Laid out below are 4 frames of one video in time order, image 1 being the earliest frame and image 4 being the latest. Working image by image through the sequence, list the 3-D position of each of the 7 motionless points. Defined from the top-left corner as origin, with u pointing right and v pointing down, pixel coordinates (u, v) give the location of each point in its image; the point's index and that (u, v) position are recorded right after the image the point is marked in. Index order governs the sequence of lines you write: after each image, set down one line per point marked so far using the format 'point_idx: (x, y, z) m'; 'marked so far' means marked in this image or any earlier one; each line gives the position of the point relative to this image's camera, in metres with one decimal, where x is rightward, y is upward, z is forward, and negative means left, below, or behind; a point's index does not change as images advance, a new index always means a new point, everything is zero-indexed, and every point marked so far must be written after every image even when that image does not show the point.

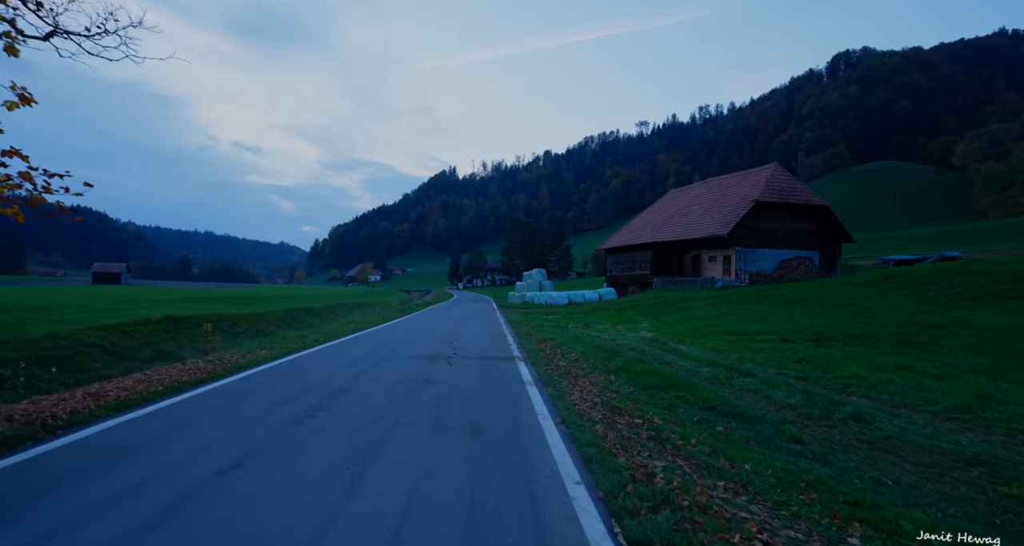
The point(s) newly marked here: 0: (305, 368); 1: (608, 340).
0: (-4.4, -2.0, +9.4) m
1: (+3.7, -2.6, +16.8) m
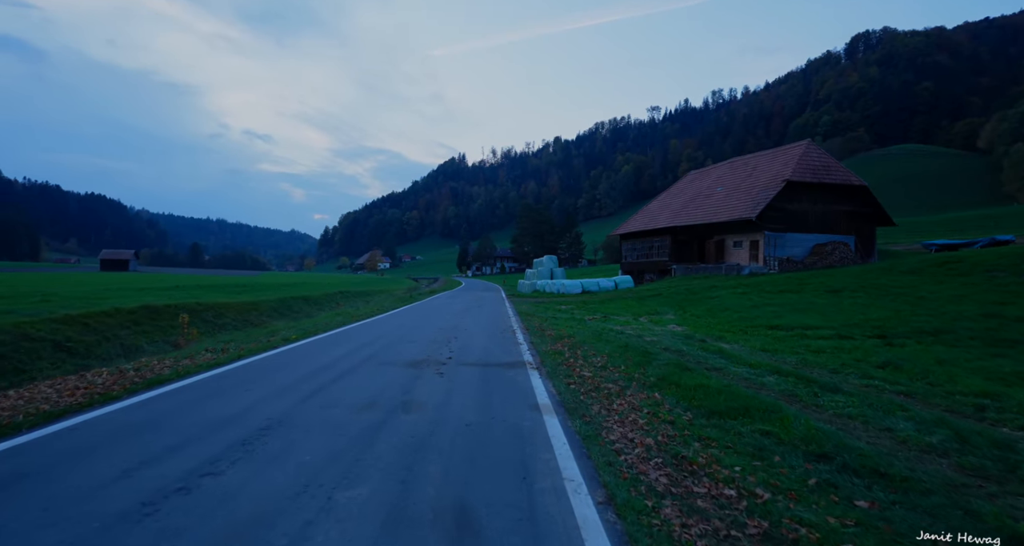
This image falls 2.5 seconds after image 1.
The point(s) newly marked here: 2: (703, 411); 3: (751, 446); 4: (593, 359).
0: (-4.2, -1.7, +7.1) m
1: (+4.0, -2.1, +14.3) m
2: (+2.8, -2.0, +6.3) m
3: (+2.8, -2.0, +5.0) m
4: (+1.9, -2.0, +9.9) m
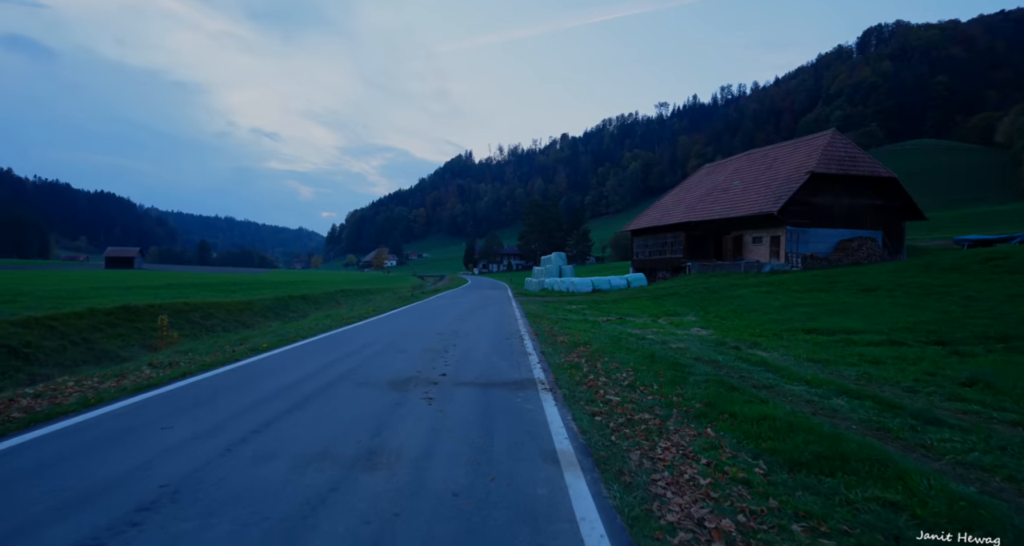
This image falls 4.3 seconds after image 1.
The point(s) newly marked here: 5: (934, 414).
0: (-4.1, -1.7, +5.5) m
1: (+4.2, -2.0, +12.6) m
2: (+2.9, -2.0, +4.6) m
3: (+2.8, -2.0, +3.3) m
4: (+2.0, -1.9, +8.2) m
5: (+6.3, -2.1, +6.5) m
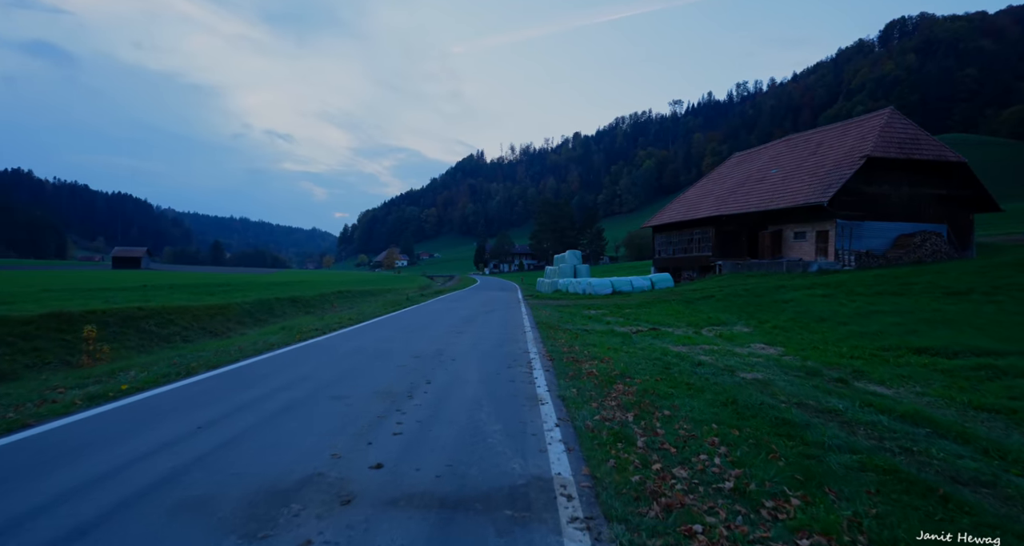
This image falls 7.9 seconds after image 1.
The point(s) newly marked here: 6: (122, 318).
0: (-4.2, -1.7, +2.0) m
1: (+4.3, -2.0, +8.8) m
2: (+2.7, -2.0, +0.9) m
3: (+2.7, -2.0, -0.4) m
4: (+2.0, -1.9, +4.5) m
5: (+6.2, -2.1, +2.6) m
6: (-15.1, -1.8, +16.9) m
